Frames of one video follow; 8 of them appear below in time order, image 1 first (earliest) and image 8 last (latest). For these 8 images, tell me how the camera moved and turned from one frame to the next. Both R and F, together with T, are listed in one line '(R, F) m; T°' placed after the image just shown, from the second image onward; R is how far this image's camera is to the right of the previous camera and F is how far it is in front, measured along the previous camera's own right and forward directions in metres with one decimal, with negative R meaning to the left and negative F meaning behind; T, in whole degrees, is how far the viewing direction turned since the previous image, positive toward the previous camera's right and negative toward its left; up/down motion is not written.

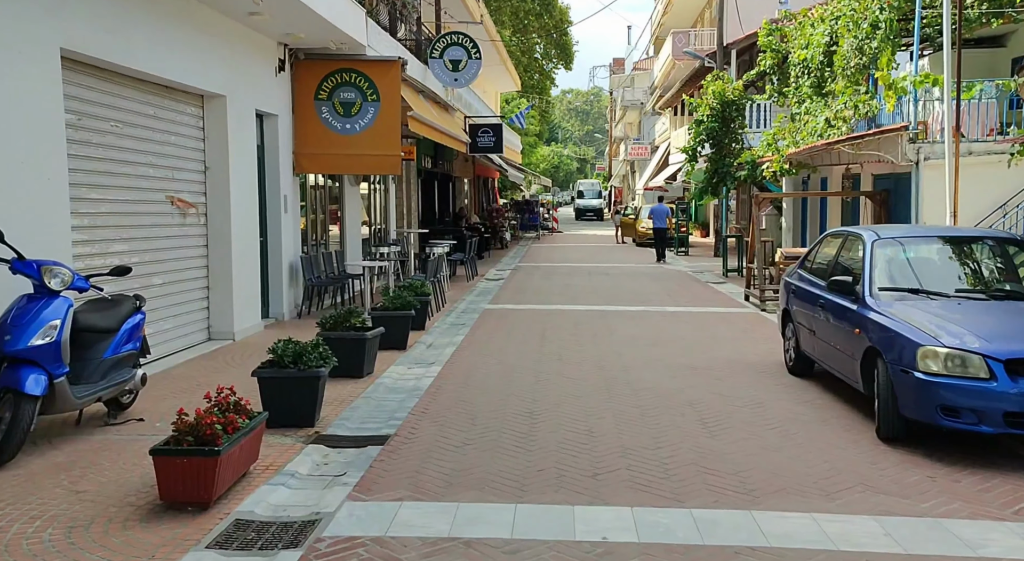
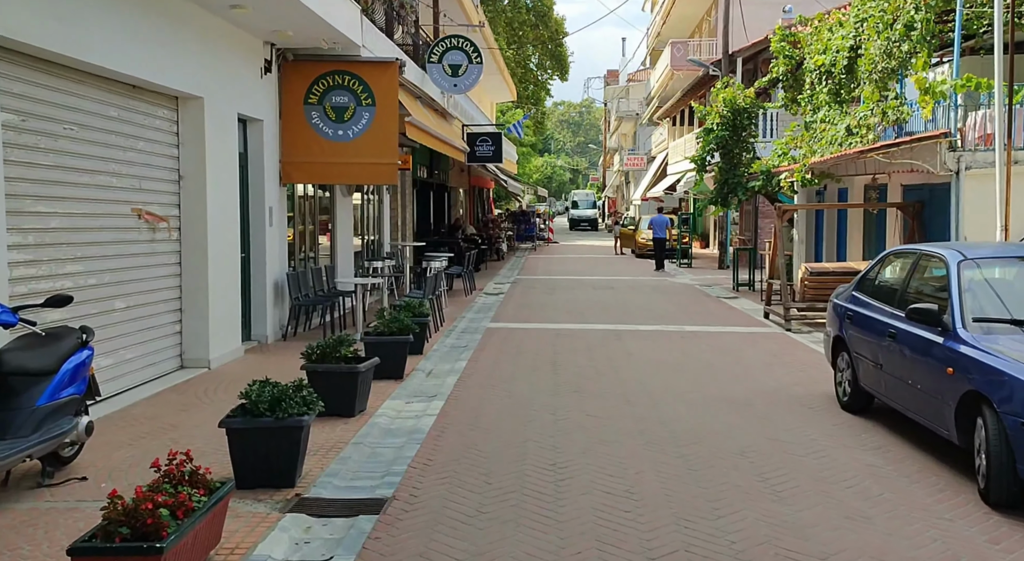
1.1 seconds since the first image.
(-0.2, +1.2) m; 0°
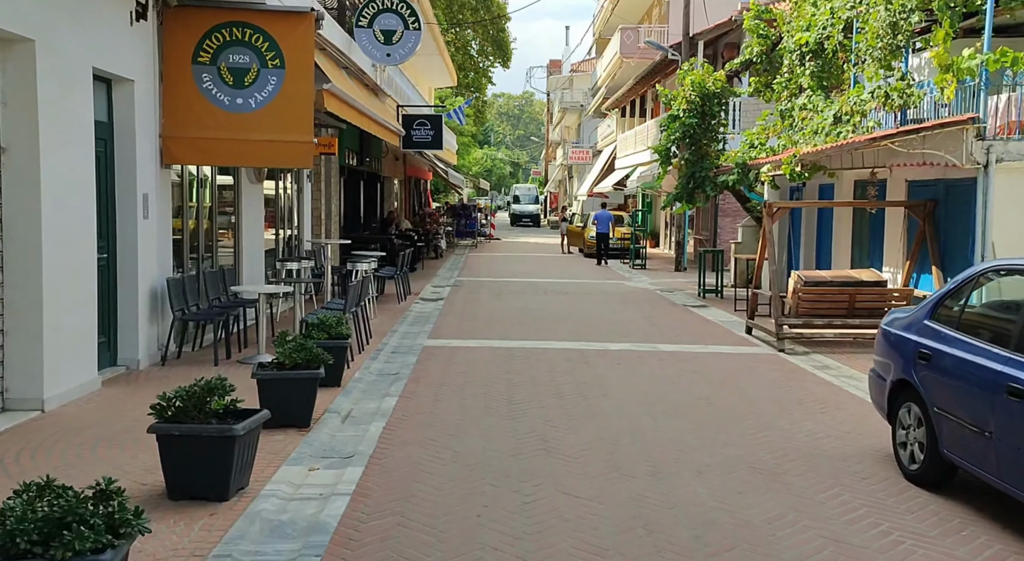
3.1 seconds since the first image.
(-0.1, +2.4) m; +4°
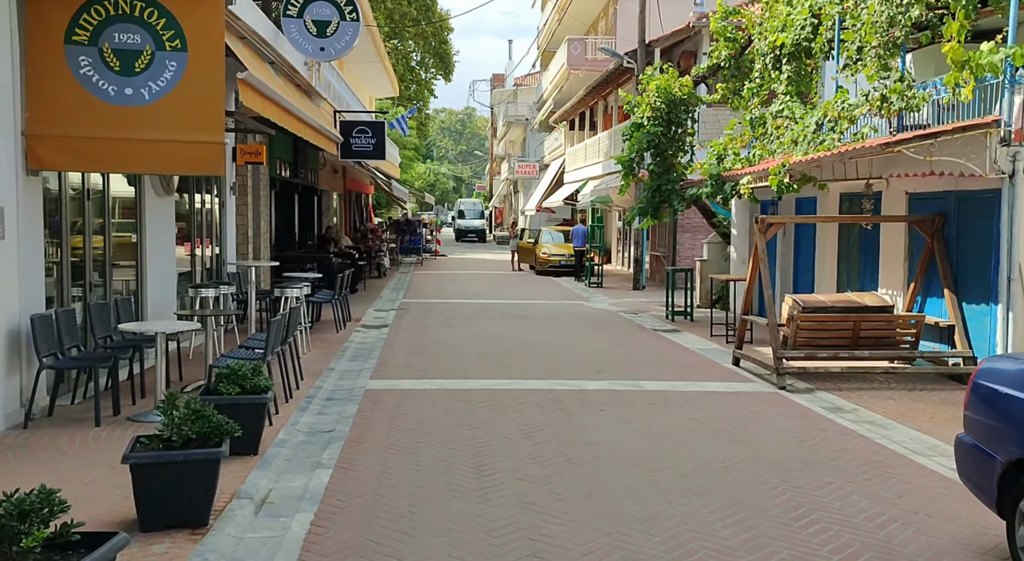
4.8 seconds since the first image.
(-0.2, +1.9) m; +3°
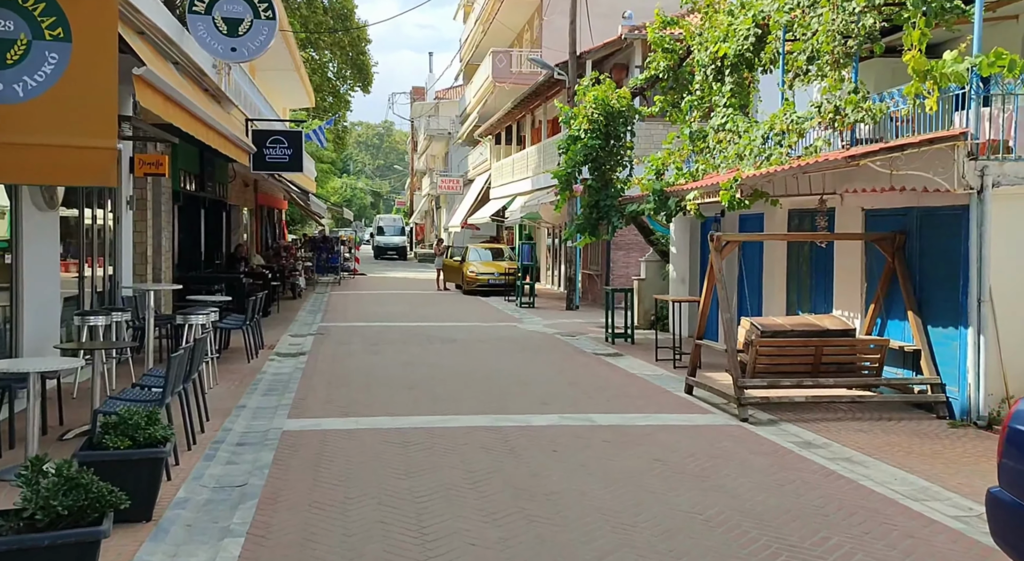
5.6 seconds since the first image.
(-0.2, +1.1) m; +5°
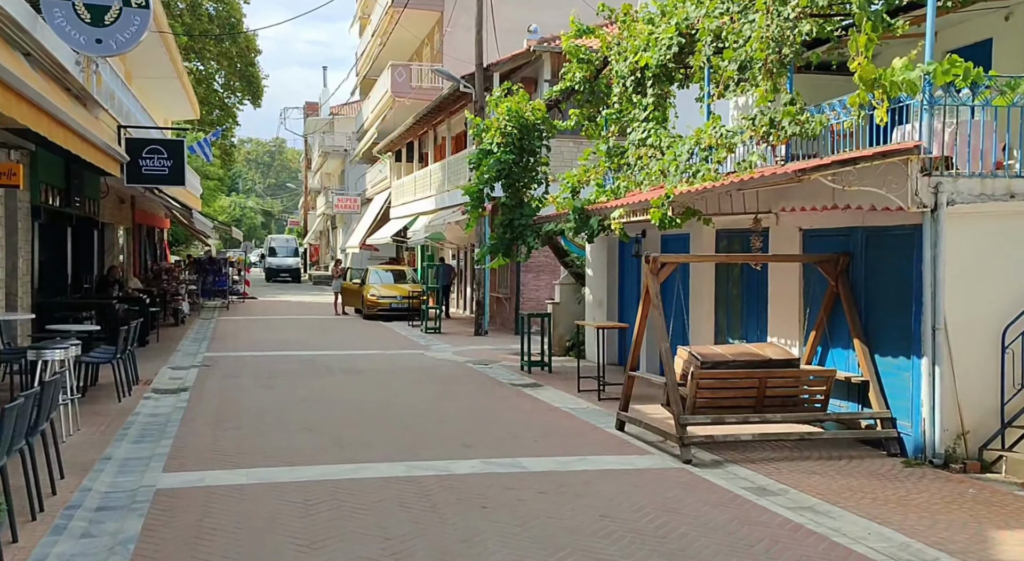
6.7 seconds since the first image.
(-0.2, +1.3) m; +6°
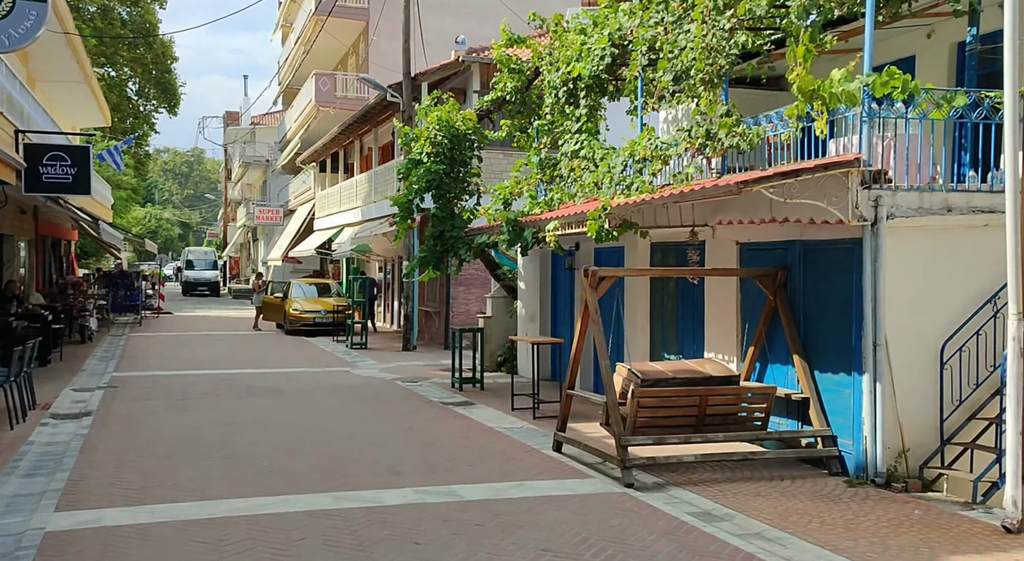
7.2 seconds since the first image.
(-0.1, +0.5) m; +4°
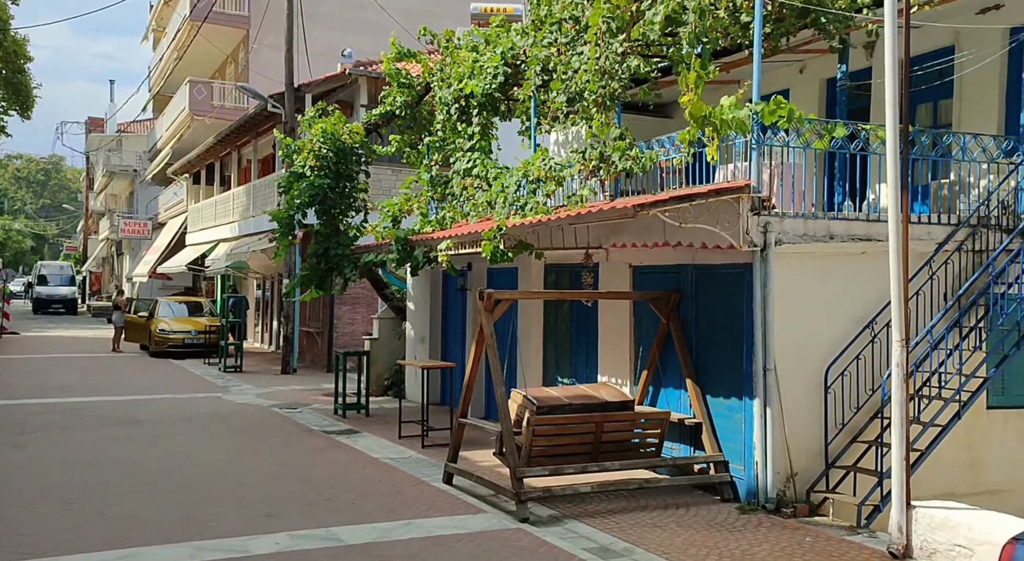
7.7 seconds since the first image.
(-0.2, +0.4) m; +7°
